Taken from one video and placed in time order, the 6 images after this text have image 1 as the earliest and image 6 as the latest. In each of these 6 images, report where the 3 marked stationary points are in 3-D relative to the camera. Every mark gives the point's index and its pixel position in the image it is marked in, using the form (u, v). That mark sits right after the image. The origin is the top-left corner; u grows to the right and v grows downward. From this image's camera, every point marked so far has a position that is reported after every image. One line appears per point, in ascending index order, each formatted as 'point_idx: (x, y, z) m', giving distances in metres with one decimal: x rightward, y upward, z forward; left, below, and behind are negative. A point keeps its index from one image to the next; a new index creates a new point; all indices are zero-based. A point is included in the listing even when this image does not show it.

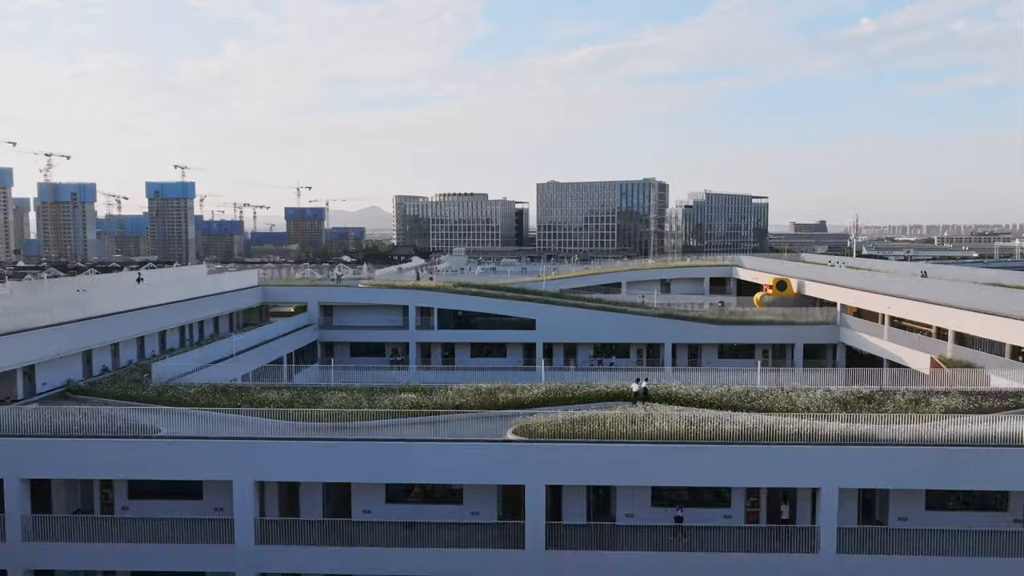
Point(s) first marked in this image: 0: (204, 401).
0: (-10.6, -3.9, +17.7) m
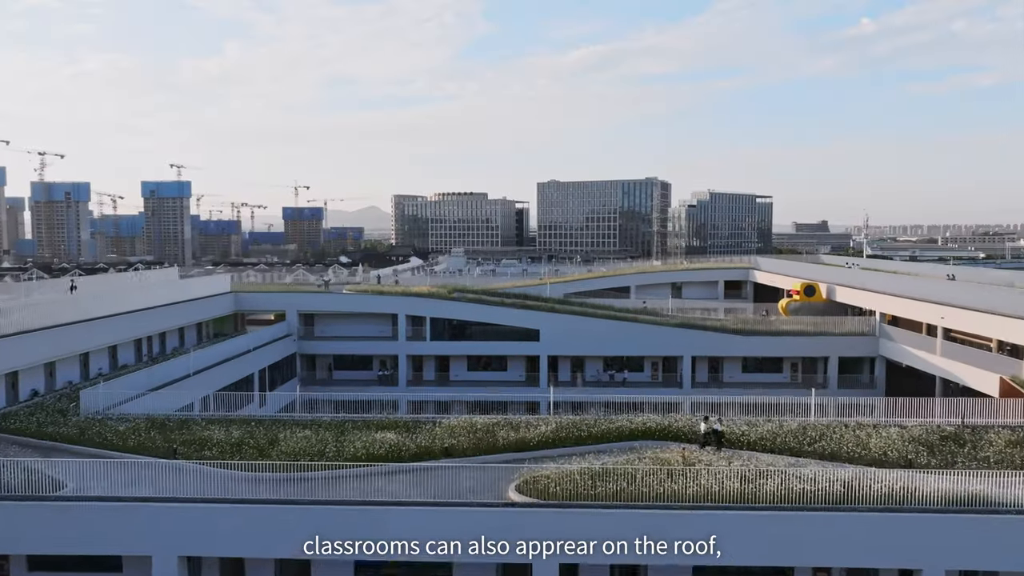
0: (-10.5, -4.3, +14.3) m
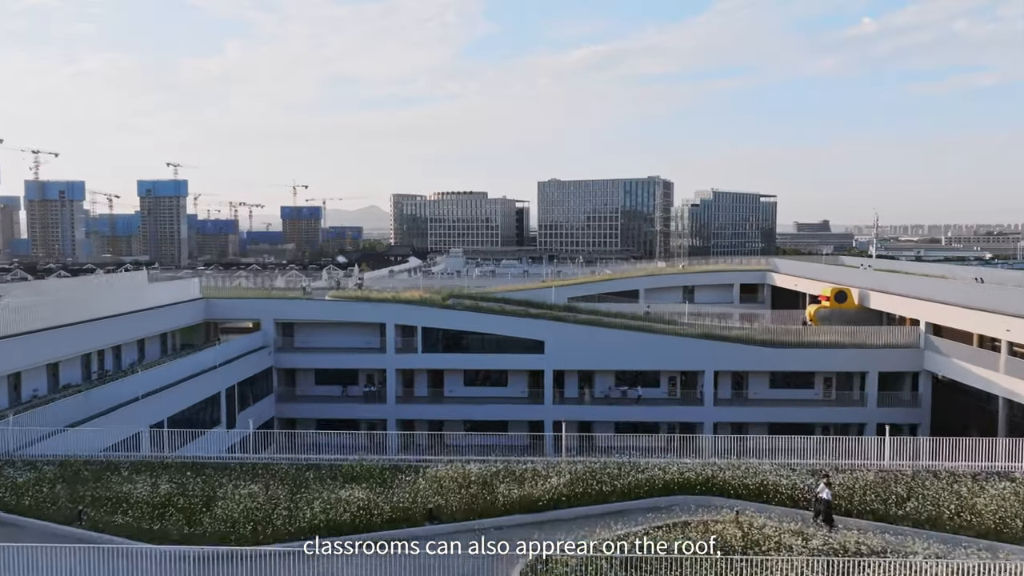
0: (-10.5, -4.6, +11.2) m
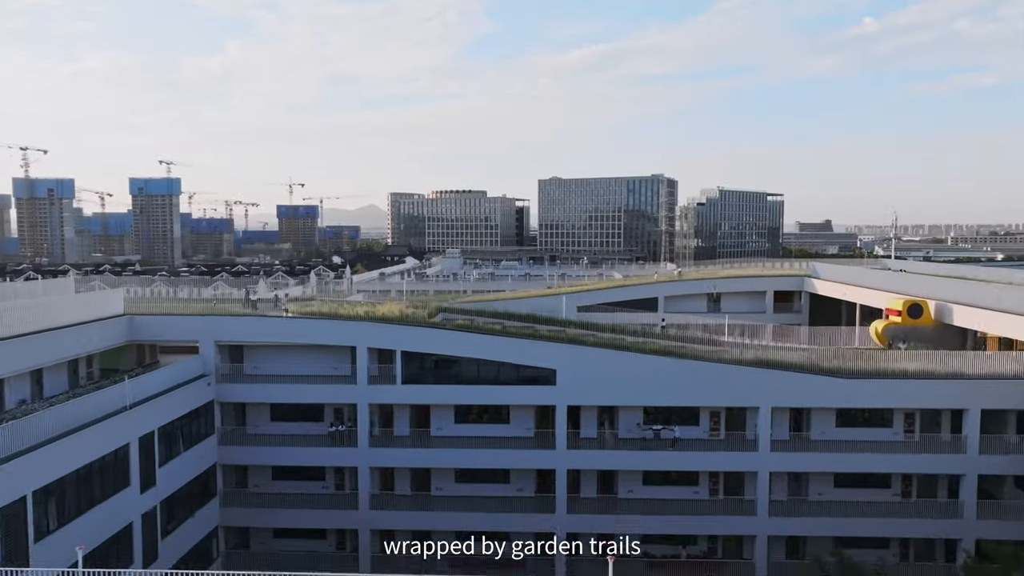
0: (-10.3, -5.2, +5.6) m
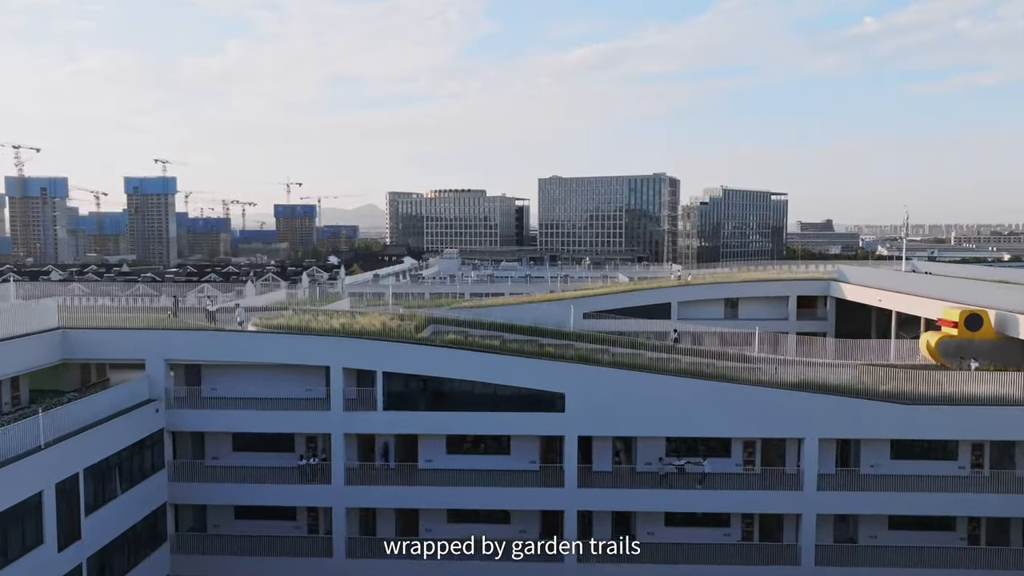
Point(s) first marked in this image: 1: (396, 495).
0: (-10.3, -5.6, +2.5) m
1: (-4.2, -7.5, +18.6) m
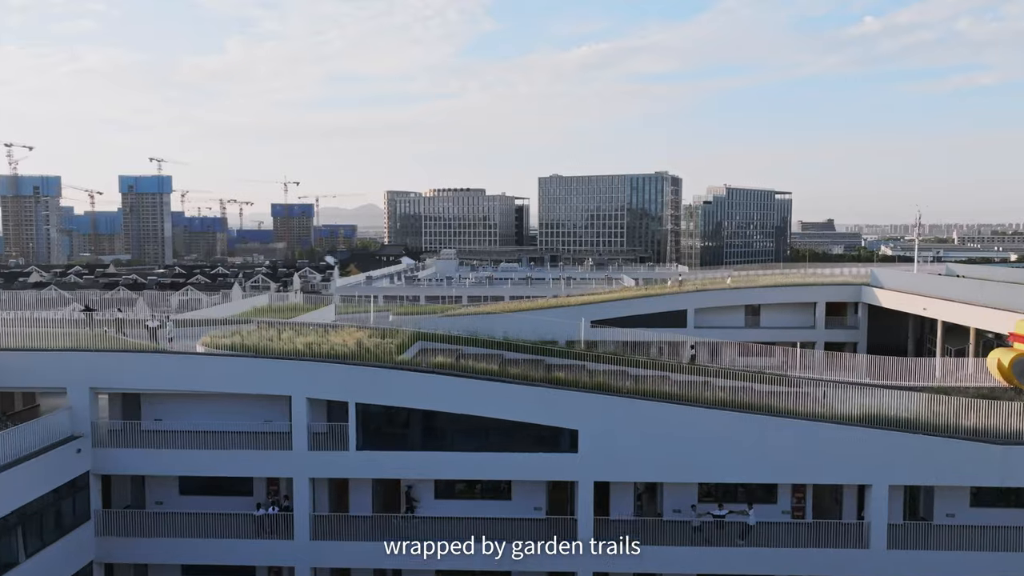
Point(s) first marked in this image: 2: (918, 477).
0: (-10.2, -6.0, -0.8) m
1: (-4.2, -7.8, +15.3) m
2: (+11.8, -5.4, +14.9) m
